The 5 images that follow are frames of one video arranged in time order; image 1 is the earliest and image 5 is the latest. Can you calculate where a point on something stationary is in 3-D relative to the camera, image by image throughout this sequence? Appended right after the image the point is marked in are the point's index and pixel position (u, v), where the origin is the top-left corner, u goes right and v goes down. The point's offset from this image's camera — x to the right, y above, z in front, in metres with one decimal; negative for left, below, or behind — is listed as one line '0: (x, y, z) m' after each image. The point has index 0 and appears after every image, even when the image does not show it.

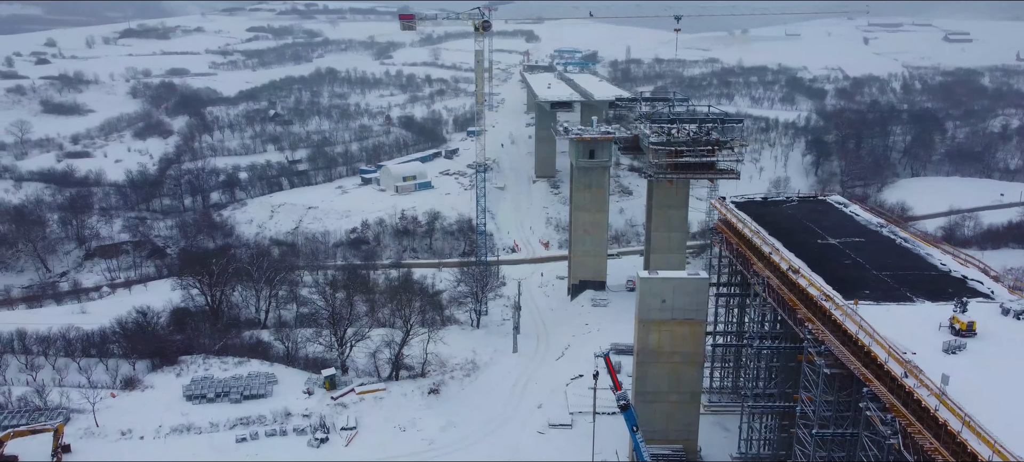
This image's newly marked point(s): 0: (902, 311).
0: (+3.3, -0.7, +6.9) m
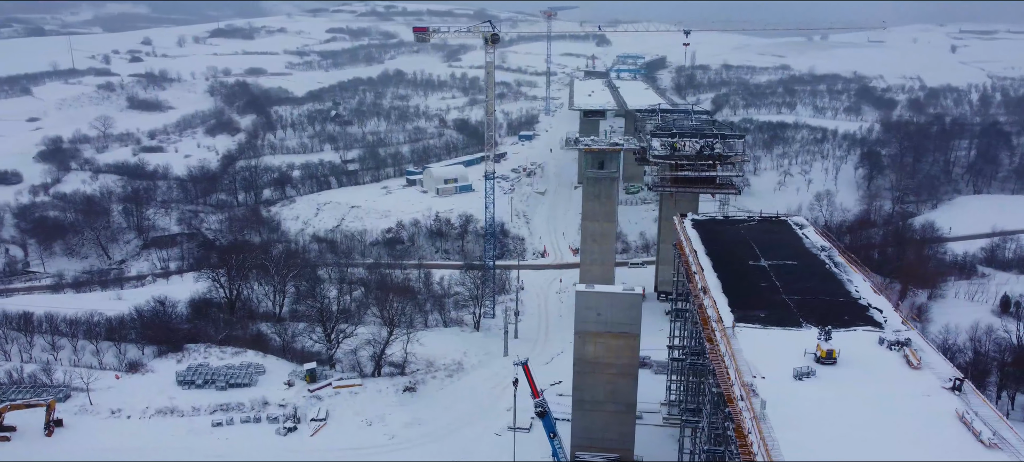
0: (+2.3, -0.9, +7.1) m
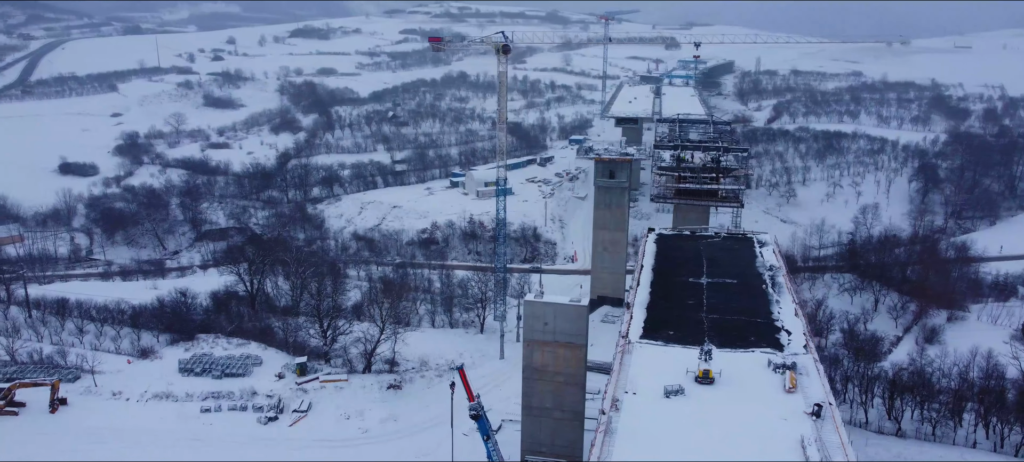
0: (+1.5, -1.1, +7.3) m
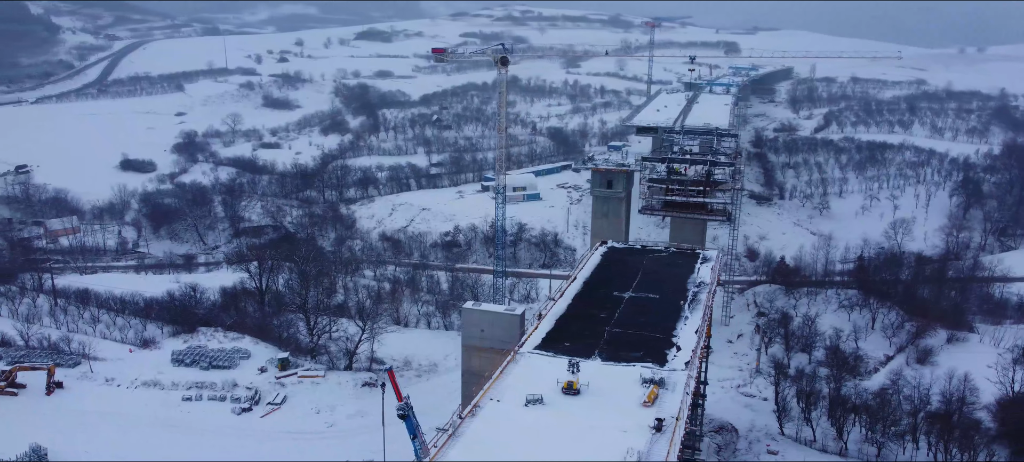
0: (+0.4, -1.3, +7.7) m
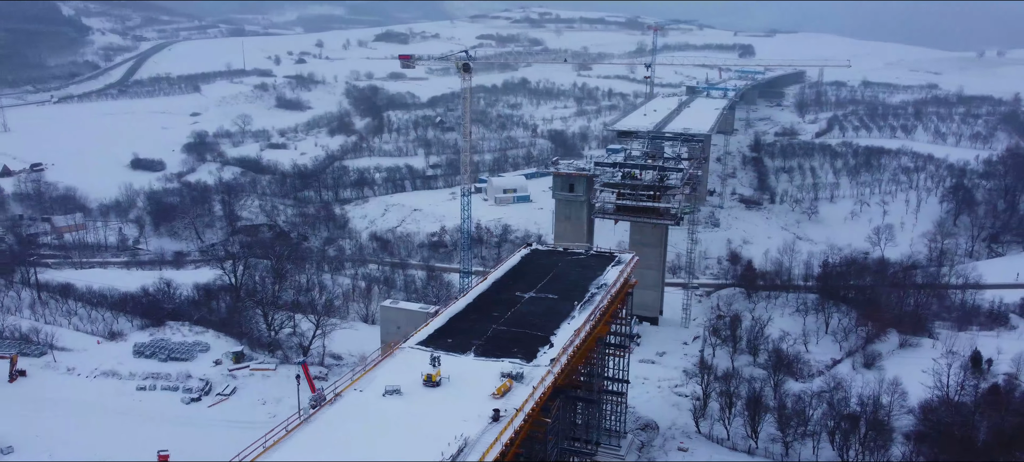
0: (-0.9, -1.3, +8.2) m
